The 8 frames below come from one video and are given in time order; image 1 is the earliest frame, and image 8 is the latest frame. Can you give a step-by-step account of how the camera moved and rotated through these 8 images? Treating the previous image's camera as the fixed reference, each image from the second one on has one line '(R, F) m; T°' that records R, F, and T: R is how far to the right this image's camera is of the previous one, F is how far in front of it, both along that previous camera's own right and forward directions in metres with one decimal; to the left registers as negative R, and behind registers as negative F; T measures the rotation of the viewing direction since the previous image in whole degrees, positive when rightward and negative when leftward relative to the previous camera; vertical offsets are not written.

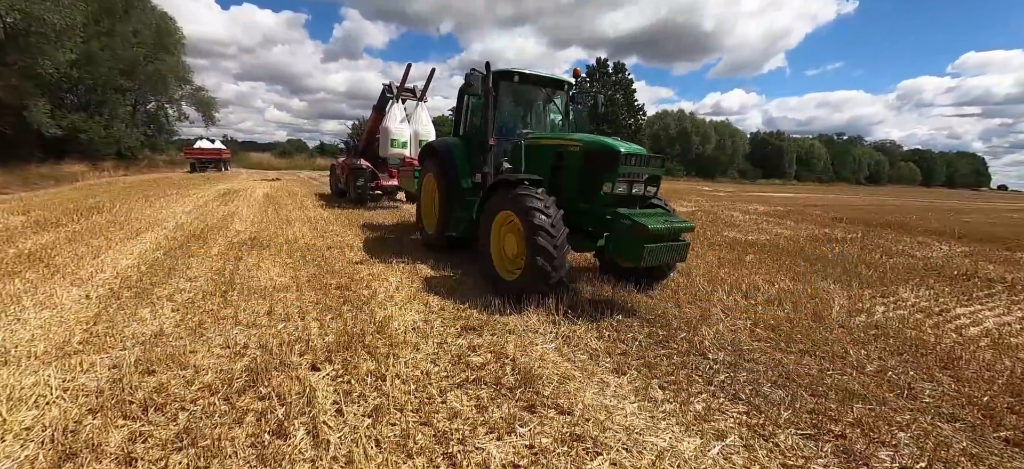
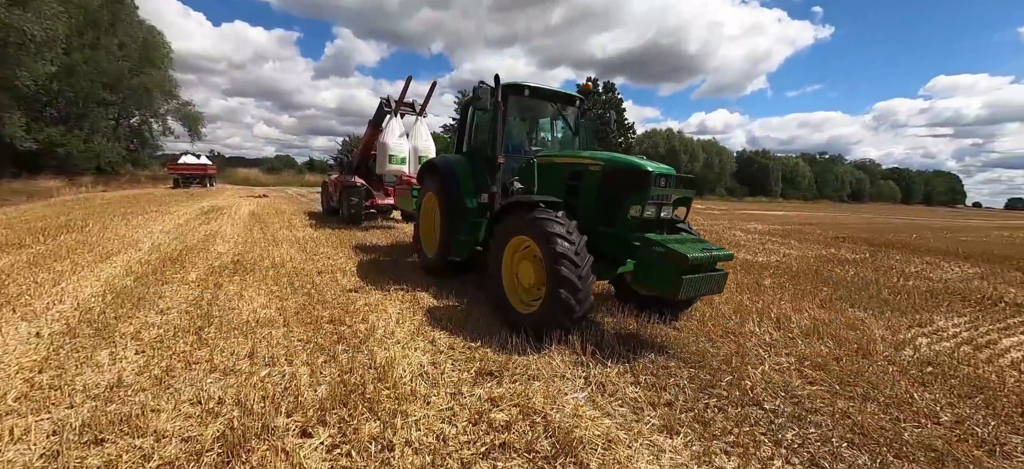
(-0.2, +0.4) m; +1°
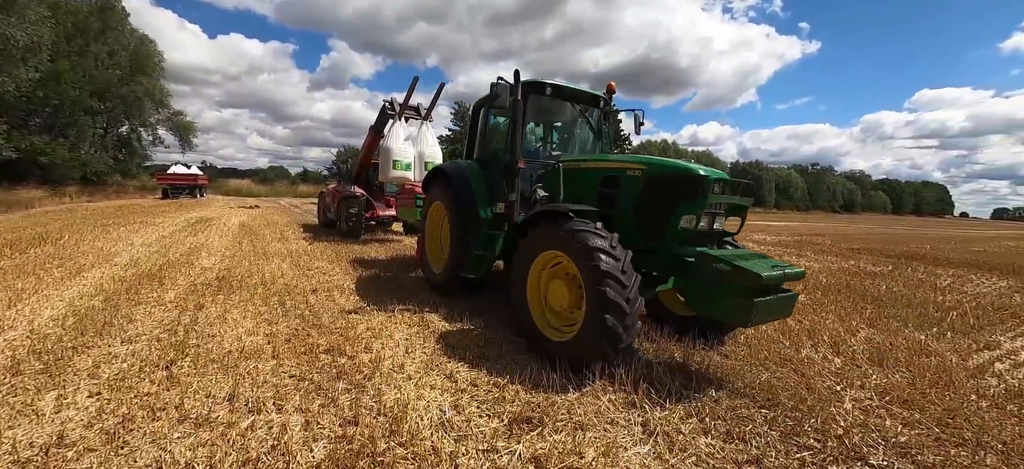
(-0.2, +0.5) m; +1°
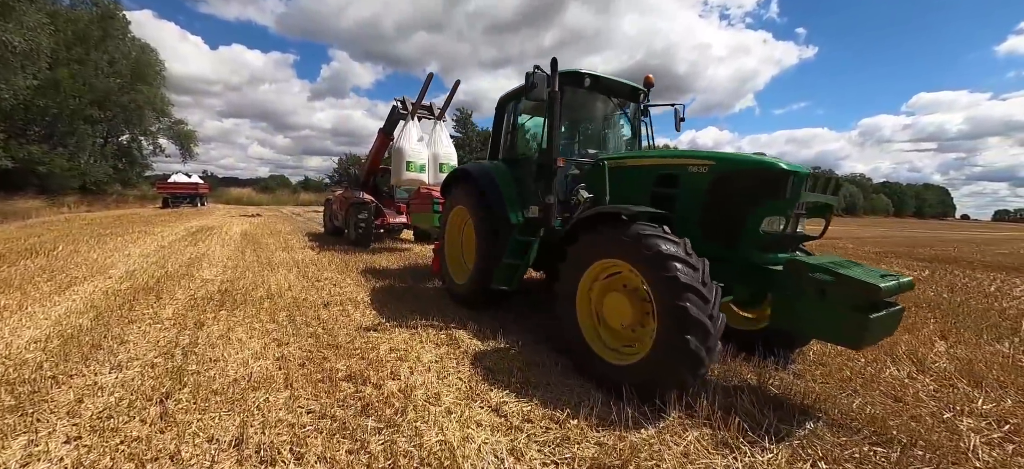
(-0.3, +0.4) m; 0°
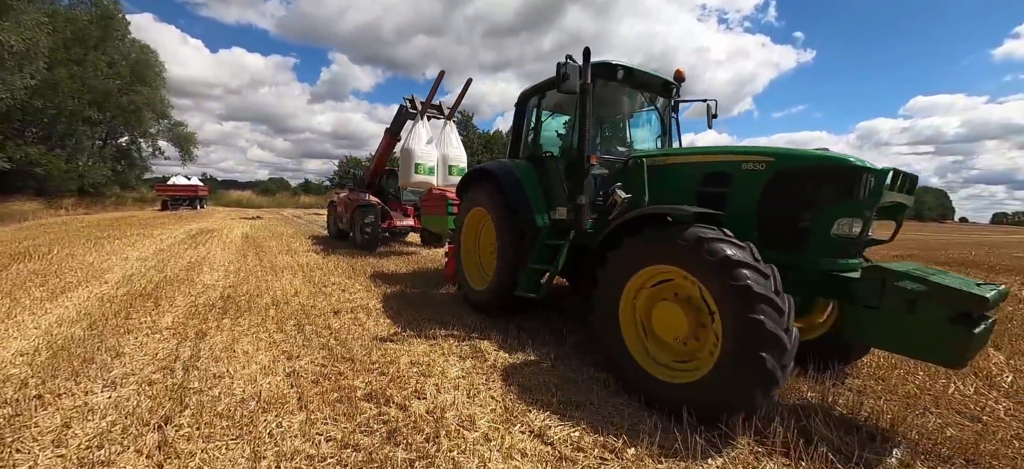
(-0.2, +0.3) m; 0°
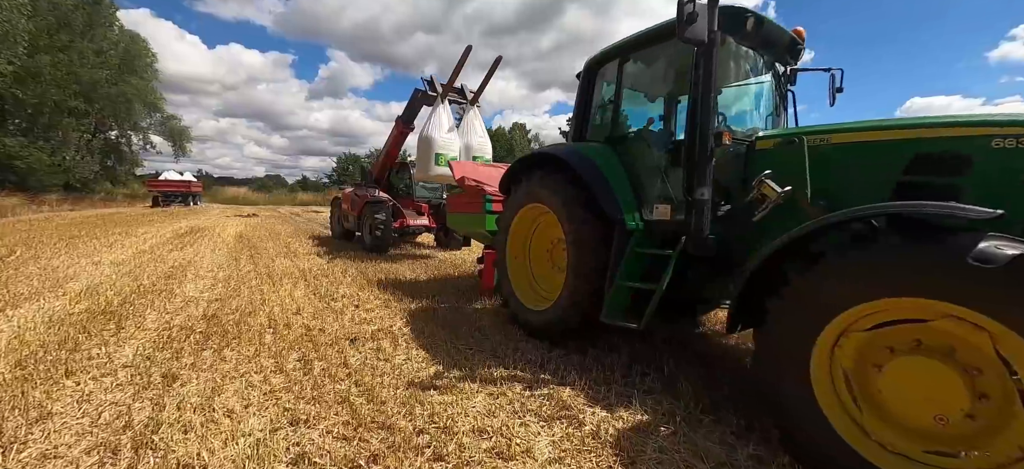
(-0.5, +0.9) m; 0°
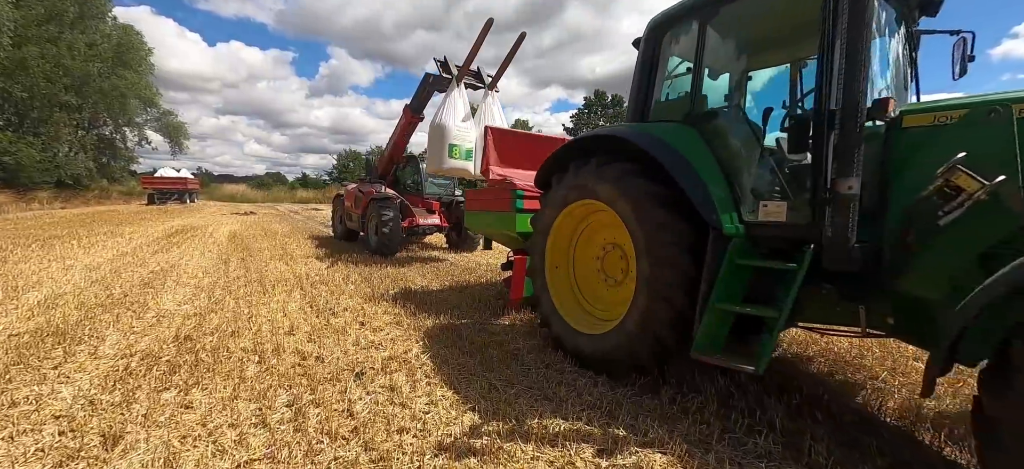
(-0.3, +0.6) m; 0°
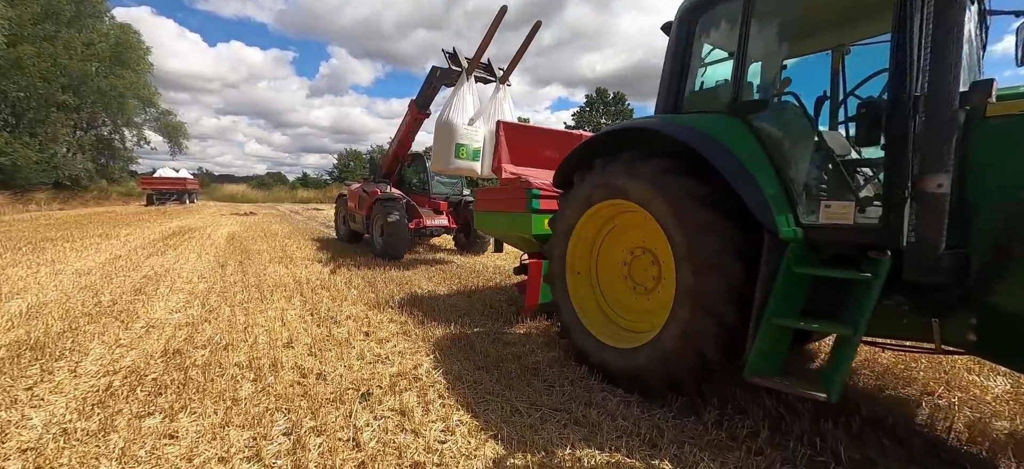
(-0.1, +0.2) m; 0°
